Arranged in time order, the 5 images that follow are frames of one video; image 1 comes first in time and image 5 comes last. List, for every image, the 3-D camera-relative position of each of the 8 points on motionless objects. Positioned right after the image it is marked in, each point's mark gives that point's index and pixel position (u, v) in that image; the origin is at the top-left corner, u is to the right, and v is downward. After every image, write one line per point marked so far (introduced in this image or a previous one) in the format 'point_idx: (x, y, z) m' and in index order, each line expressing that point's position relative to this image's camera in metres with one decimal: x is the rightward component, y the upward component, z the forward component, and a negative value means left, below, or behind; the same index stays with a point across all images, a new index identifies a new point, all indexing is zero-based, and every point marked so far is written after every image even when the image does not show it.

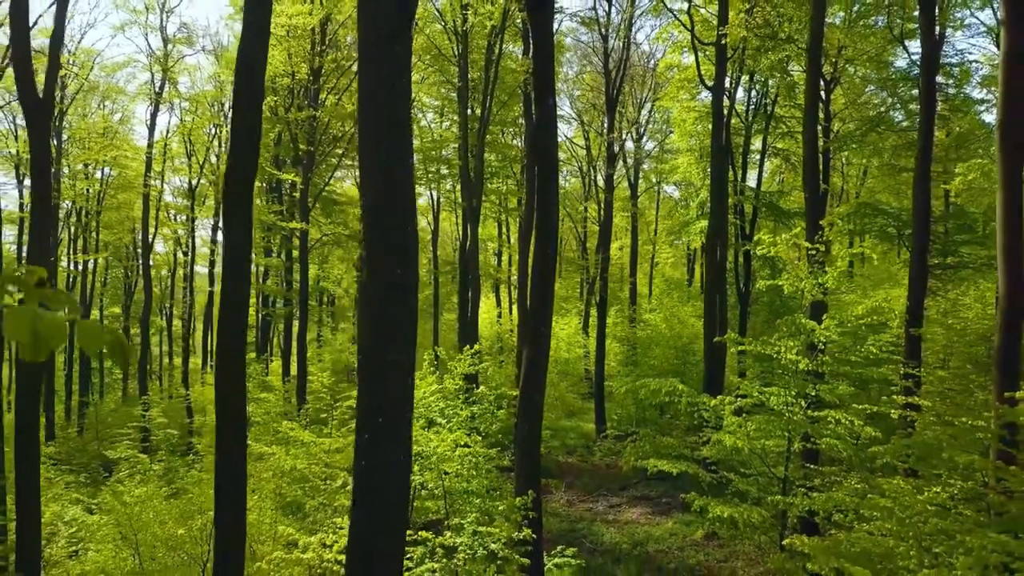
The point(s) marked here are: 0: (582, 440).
0: (+1.8, -4.0, +16.6) m
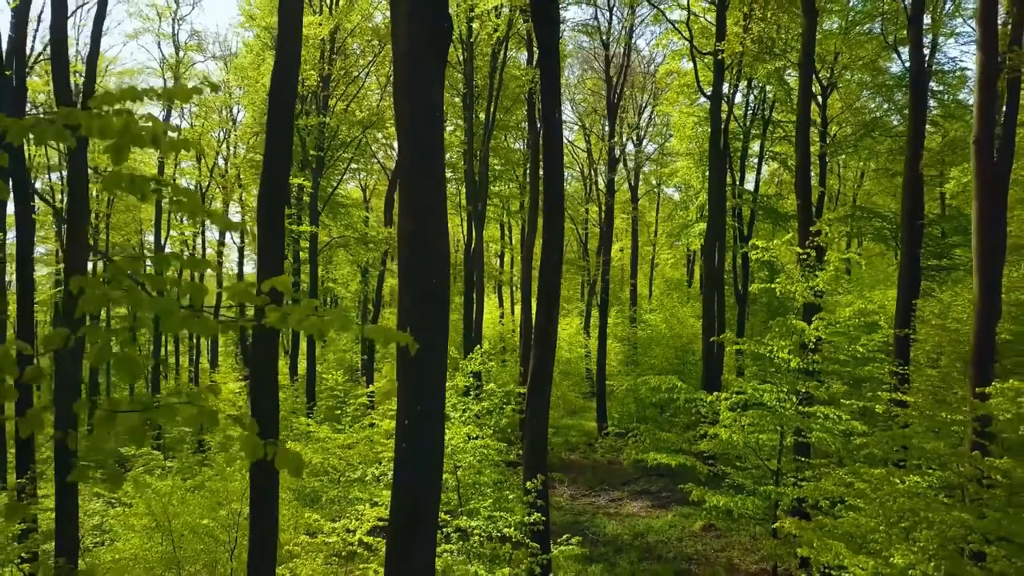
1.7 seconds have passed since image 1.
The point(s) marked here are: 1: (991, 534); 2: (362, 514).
0: (+1.9, -4.0, +17.0) m
1: (+3.1, -1.6, +4.1) m
2: (-1.6, -2.4, +6.8) m
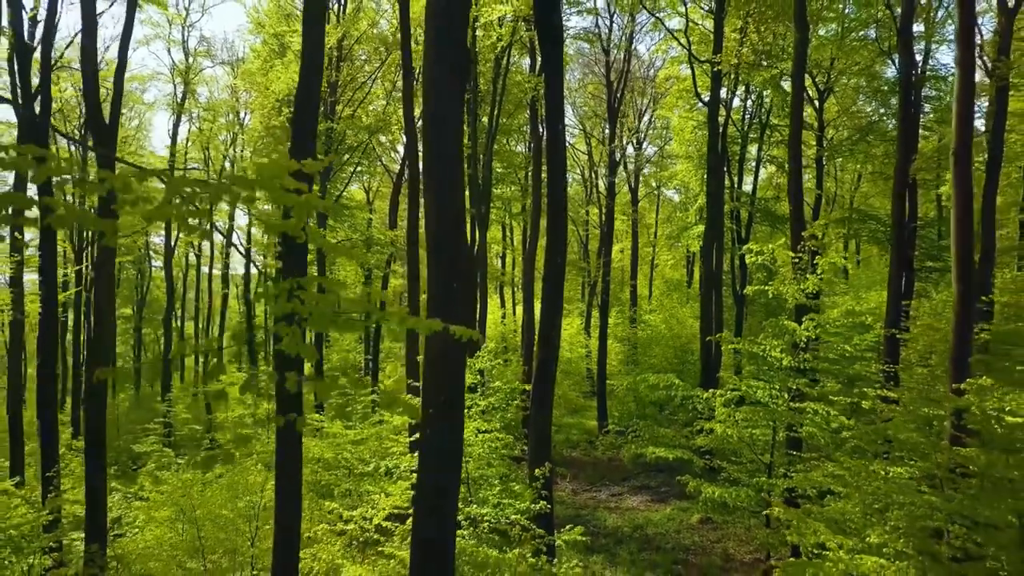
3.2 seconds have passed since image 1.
0: (+2.0, -4.0, +17.4) m
1: (+3.2, -1.6, +4.5) m
2: (-1.5, -2.4, +7.2) m
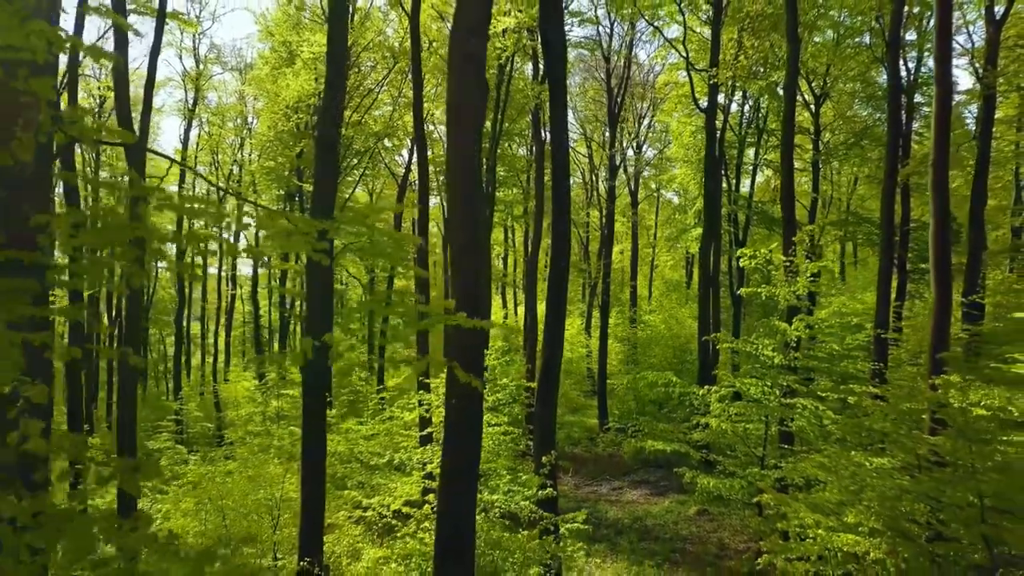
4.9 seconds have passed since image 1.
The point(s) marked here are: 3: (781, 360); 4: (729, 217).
0: (+2.1, -4.1, +17.9) m
1: (+3.2, -1.6, +4.9) m
2: (-1.4, -2.5, +7.7) m
3: (+3.7, -1.0, +8.7) m
4: (+6.5, +2.1, +19.1) m
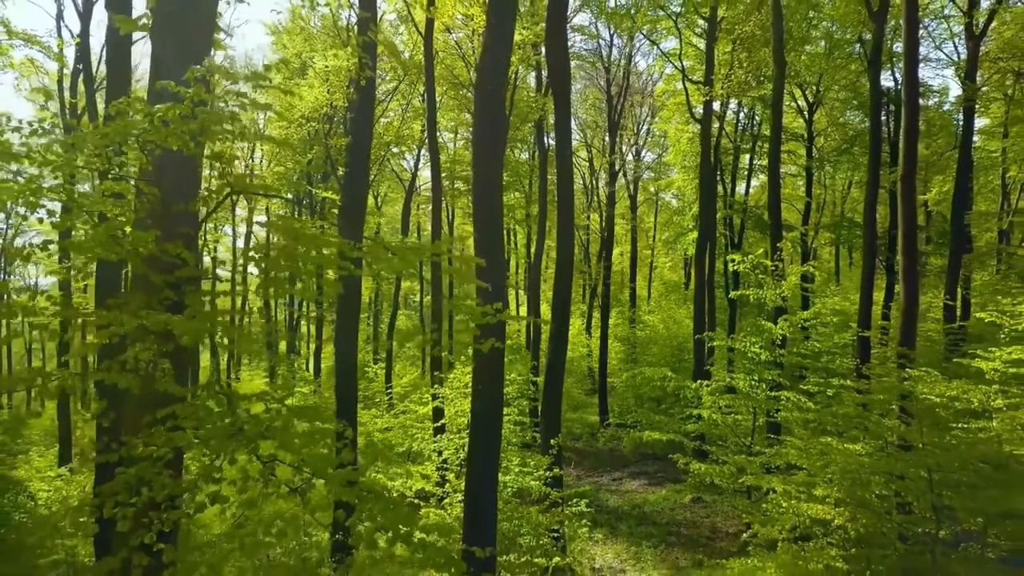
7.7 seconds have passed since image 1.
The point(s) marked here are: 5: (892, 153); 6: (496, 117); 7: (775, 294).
0: (+2.2, -4.1, +18.6) m
1: (+3.4, -1.7, +5.7) m
2: (-1.3, -2.5, +8.4) m
3: (+3.8, -1.0, +9.5) m
4: (+6.6, +2.1, +19.8) m
5: (+10.1, +3.6, +16.8) m
6: (-0.2, +1.4, +5.3) m
7: (+4.5, -0.1, +10.7) m
